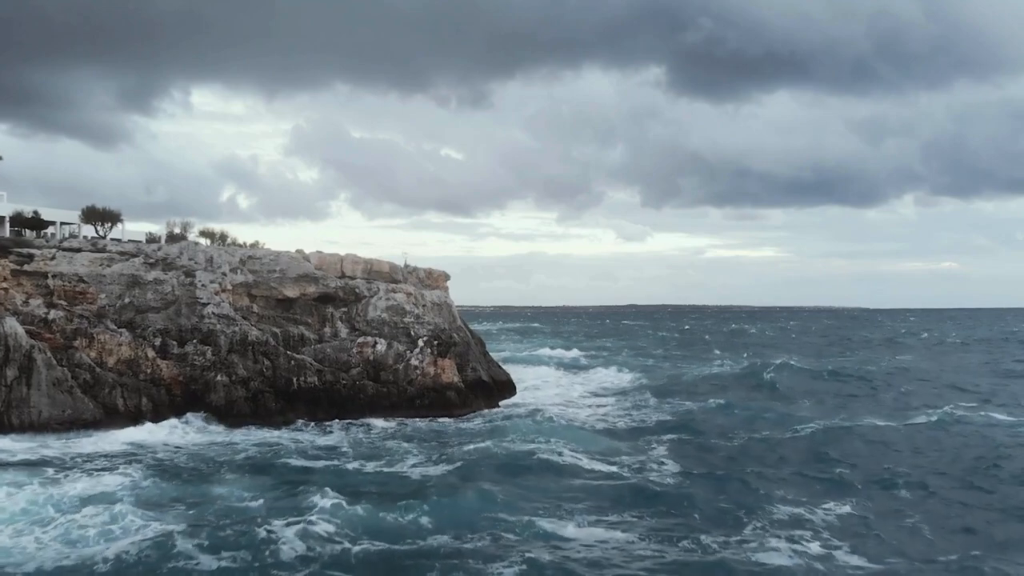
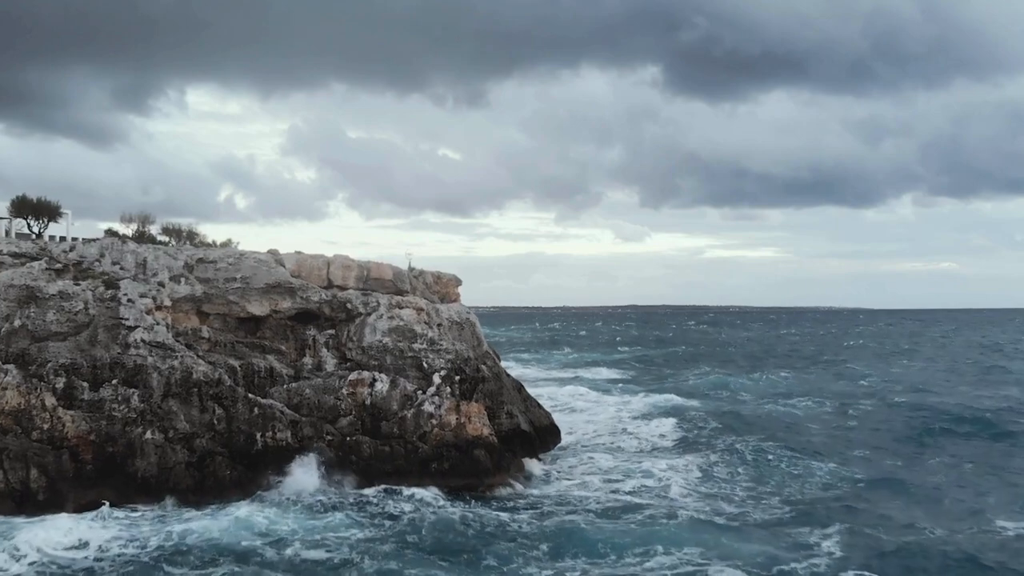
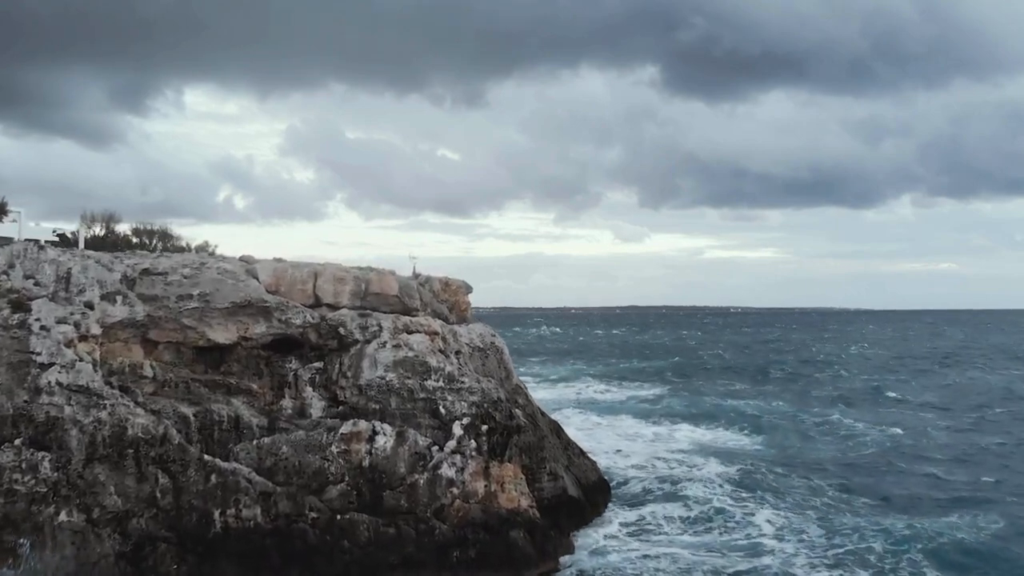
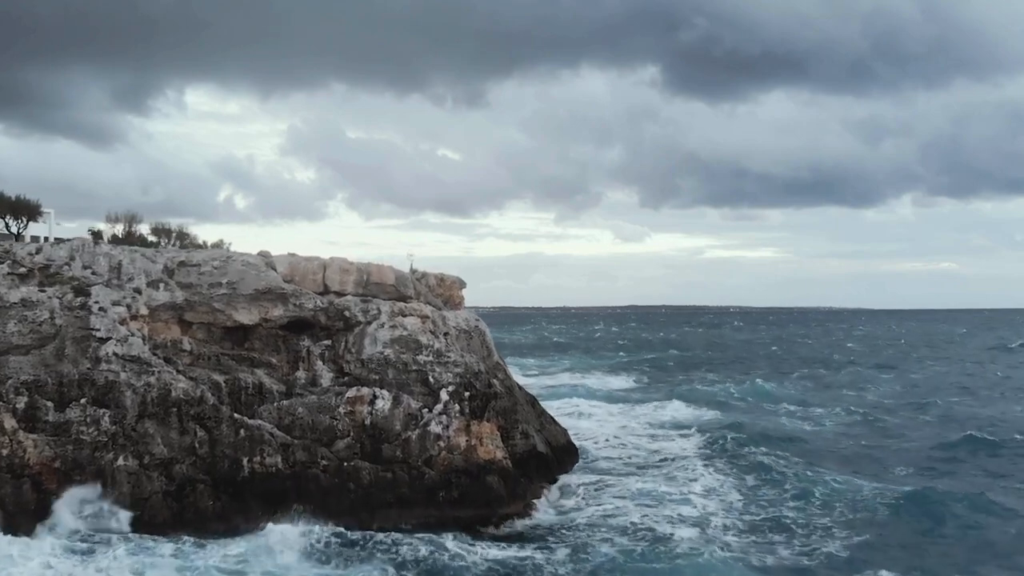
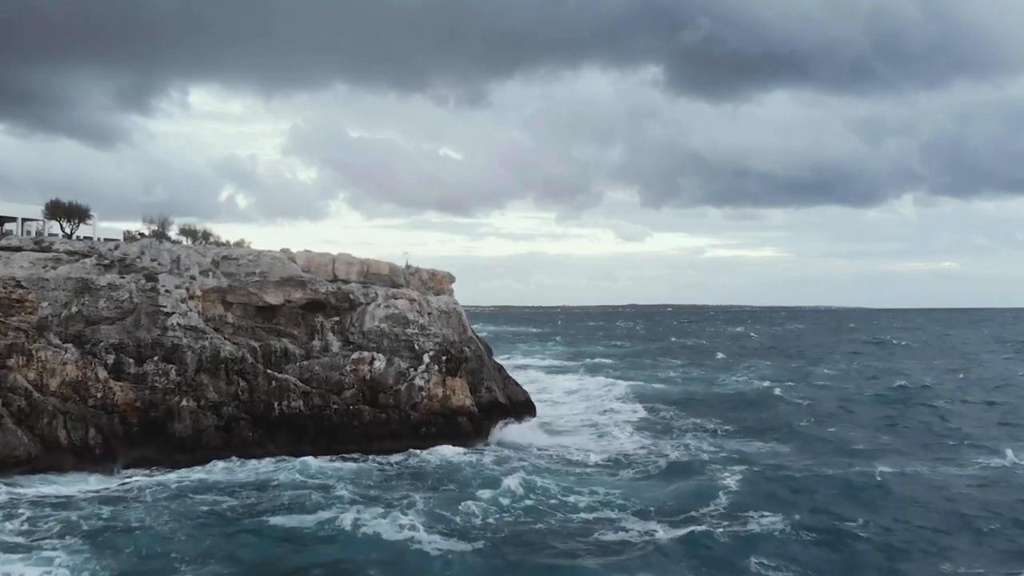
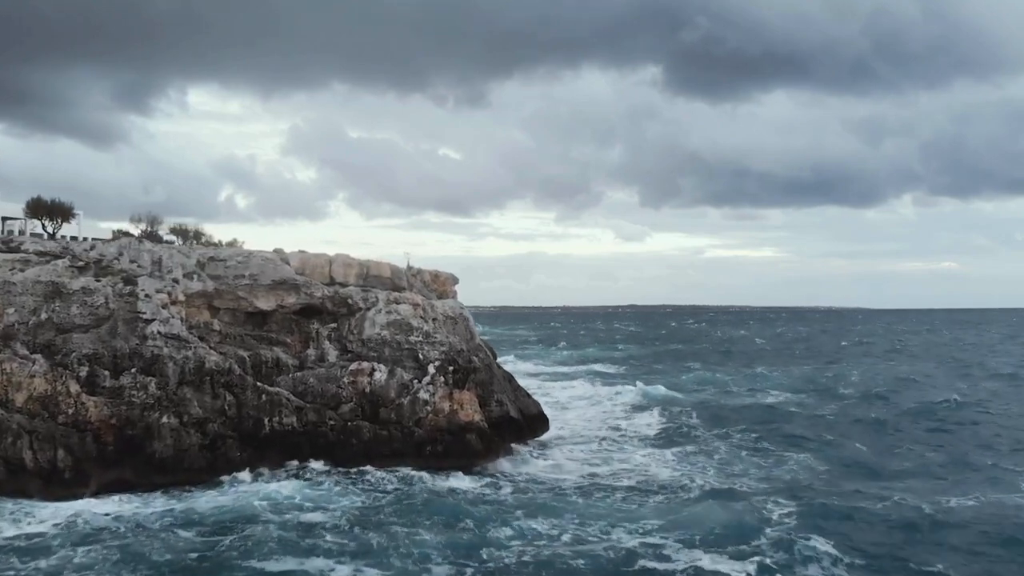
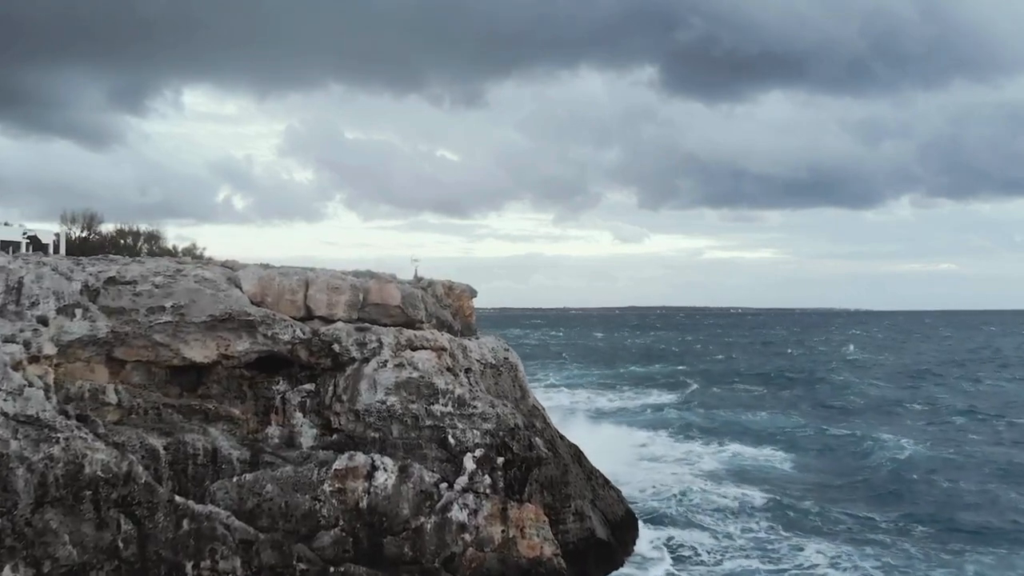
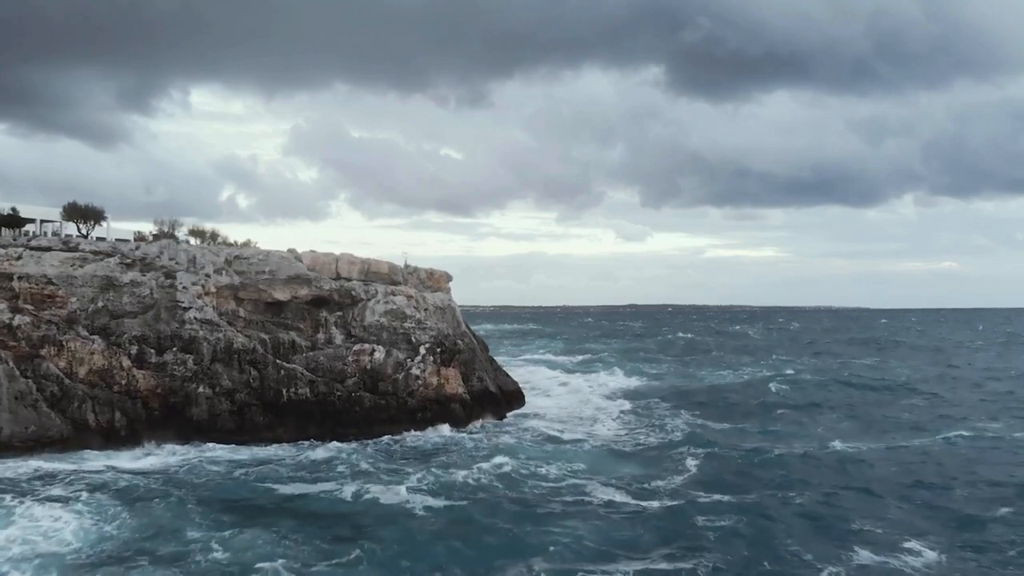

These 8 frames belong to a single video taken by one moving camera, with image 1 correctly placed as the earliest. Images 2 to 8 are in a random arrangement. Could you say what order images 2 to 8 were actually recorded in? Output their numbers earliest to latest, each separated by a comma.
8, 5, 6, 2, 4, 3, 7
